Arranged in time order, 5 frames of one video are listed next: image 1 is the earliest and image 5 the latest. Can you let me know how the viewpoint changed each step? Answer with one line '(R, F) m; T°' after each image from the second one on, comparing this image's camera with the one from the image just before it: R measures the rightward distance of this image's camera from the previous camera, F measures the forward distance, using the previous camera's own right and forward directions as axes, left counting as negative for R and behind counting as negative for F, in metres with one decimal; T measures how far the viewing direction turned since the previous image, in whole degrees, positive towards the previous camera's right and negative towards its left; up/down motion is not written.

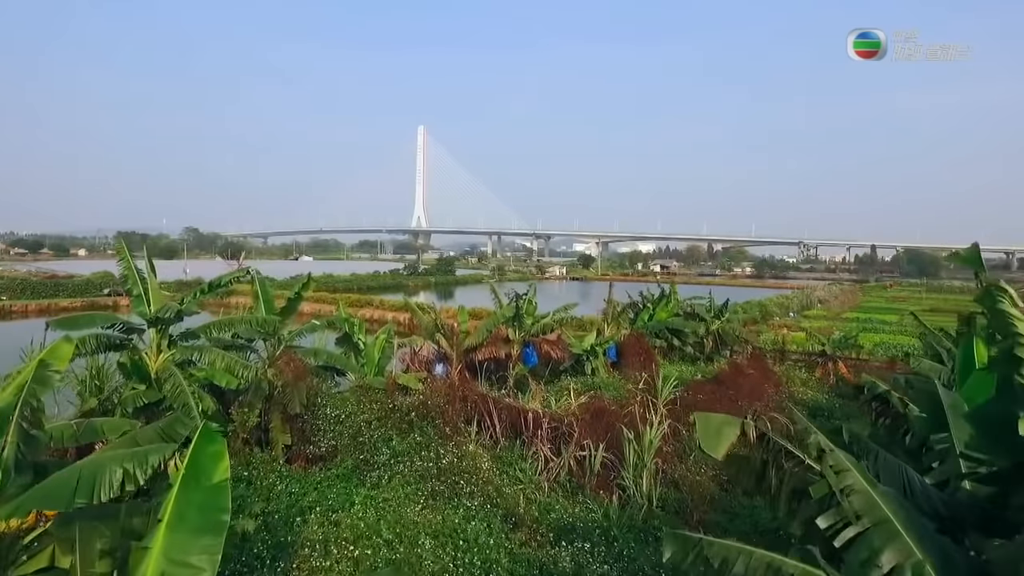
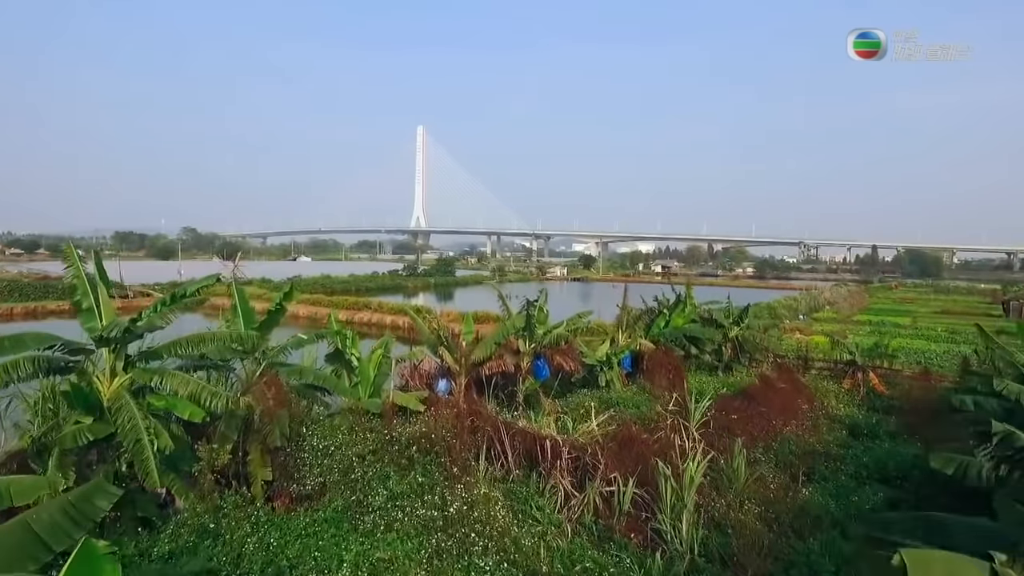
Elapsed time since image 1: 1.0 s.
(-0.2, +1.0) m; 0°
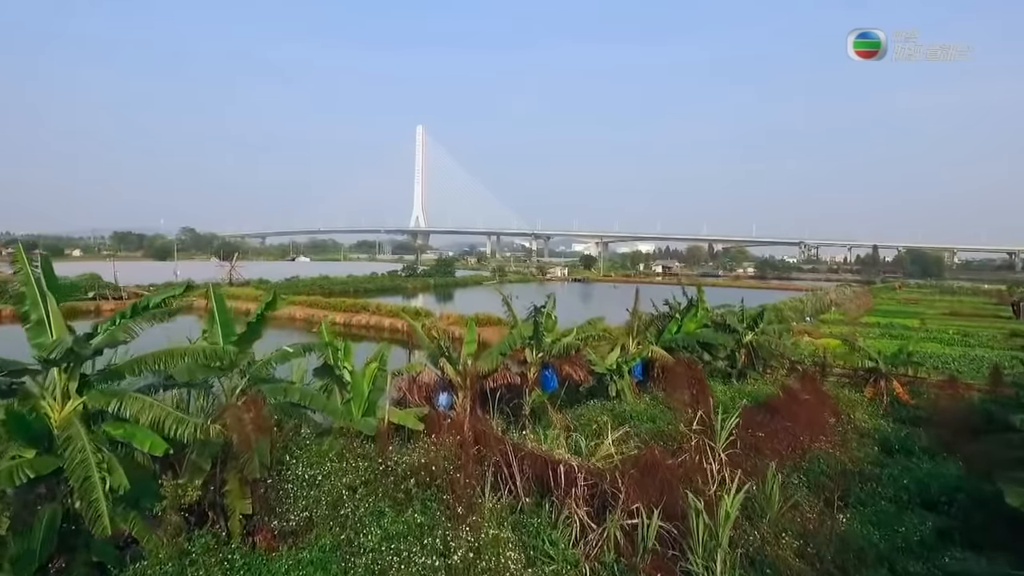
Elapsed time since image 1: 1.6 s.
(-0.1, +0.7) m; 0°
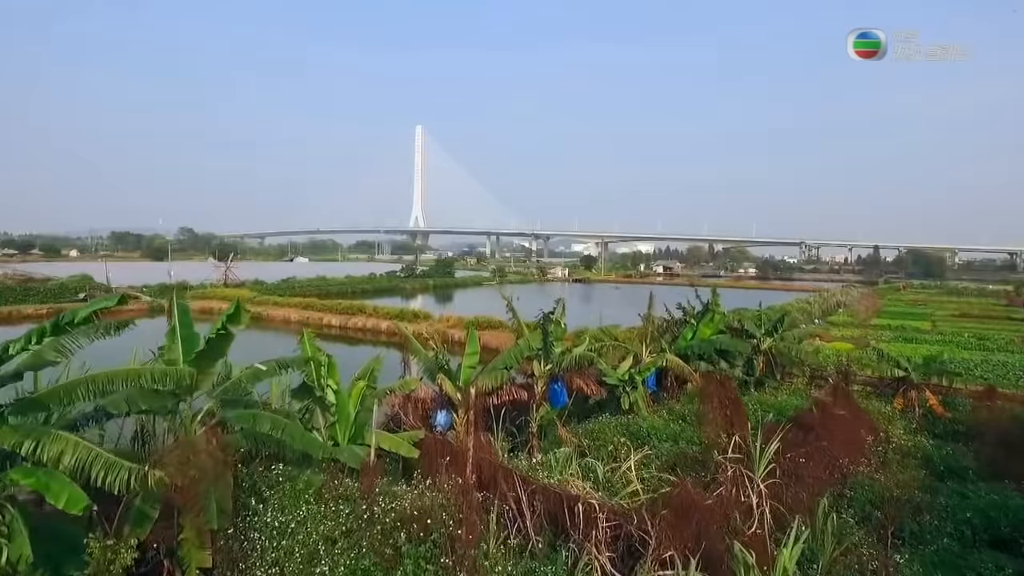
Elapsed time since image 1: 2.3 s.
(-0.1, +0.9) m; 0°
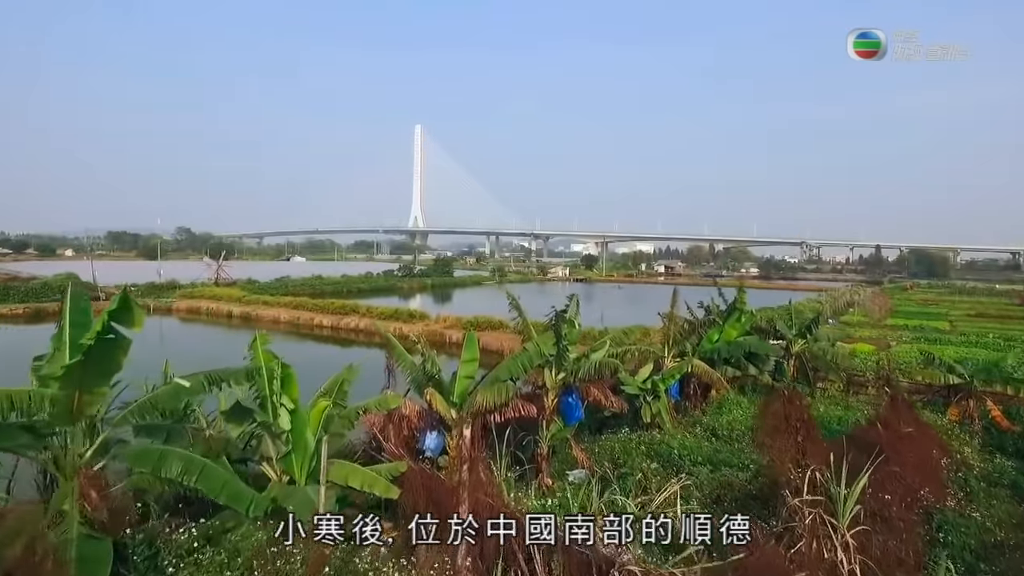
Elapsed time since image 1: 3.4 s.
(-0.1, +1.5) m; 0°
